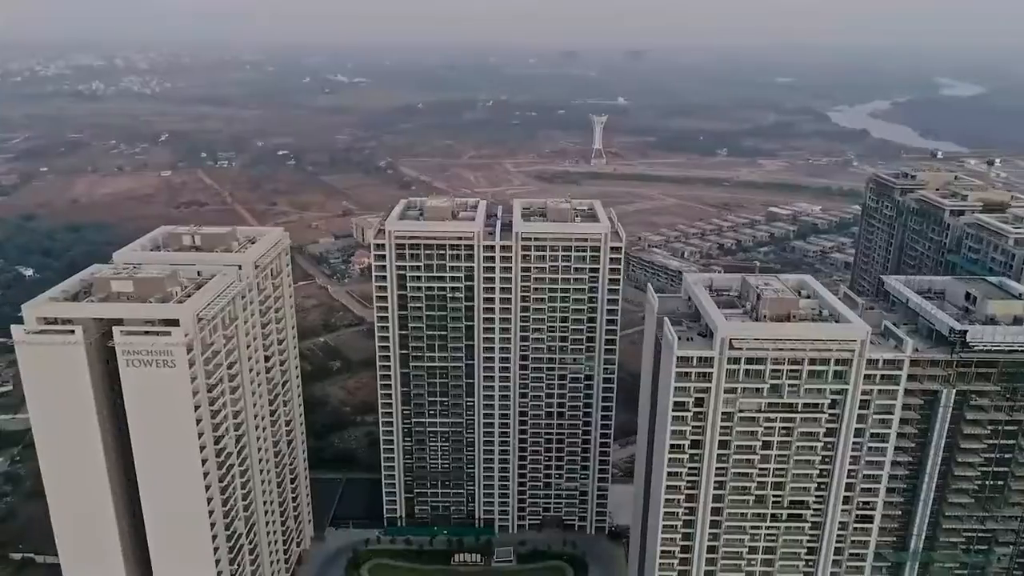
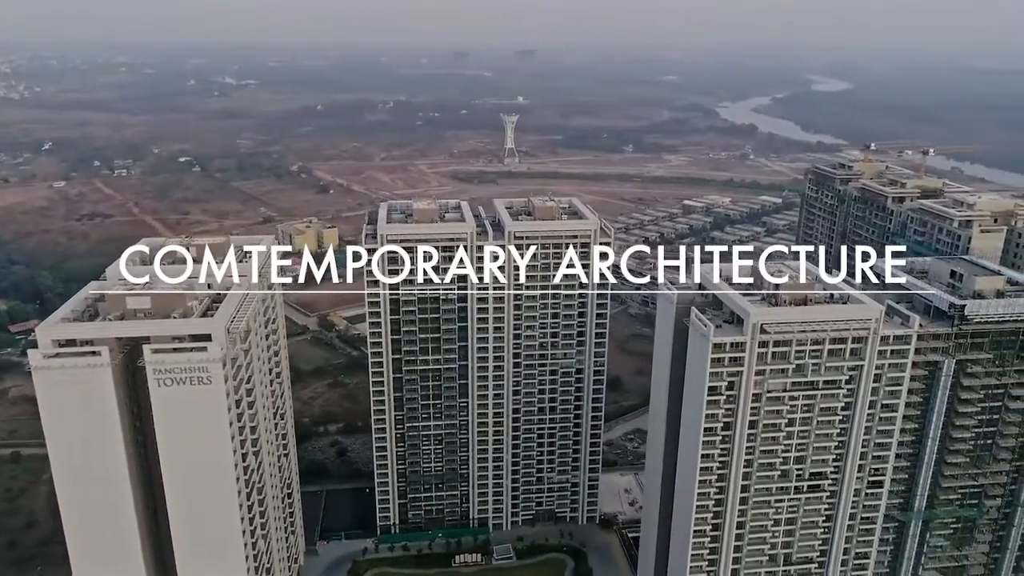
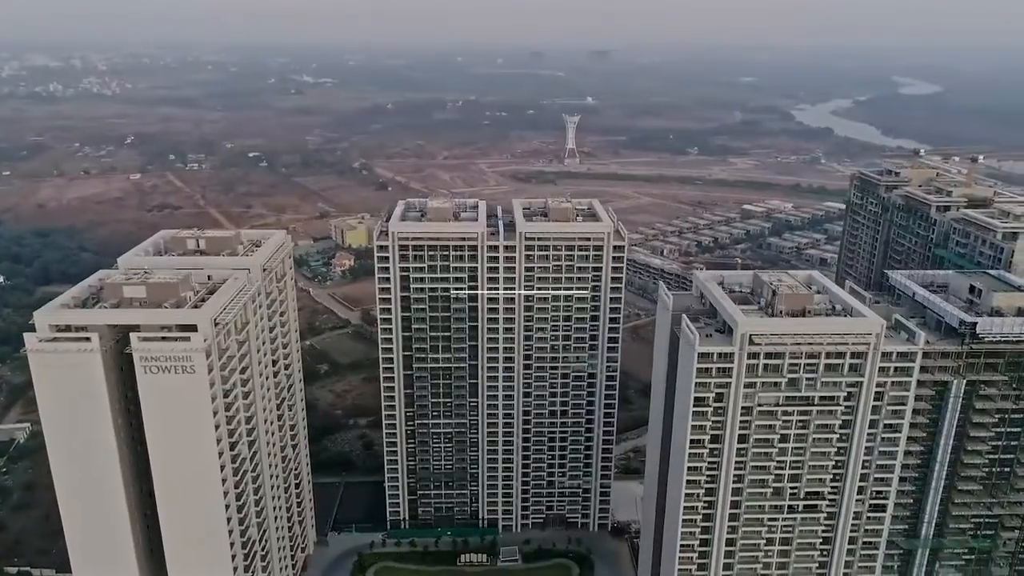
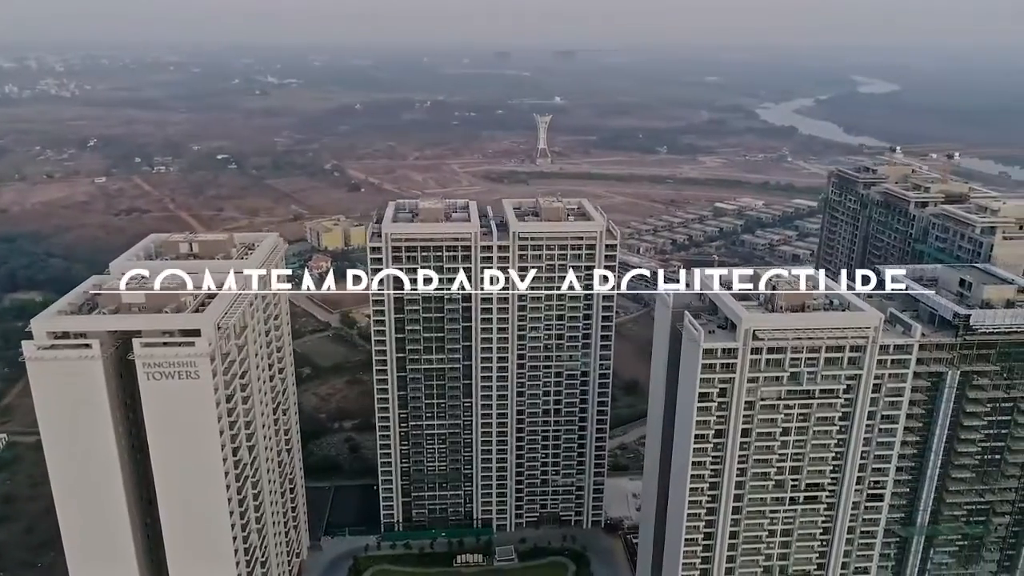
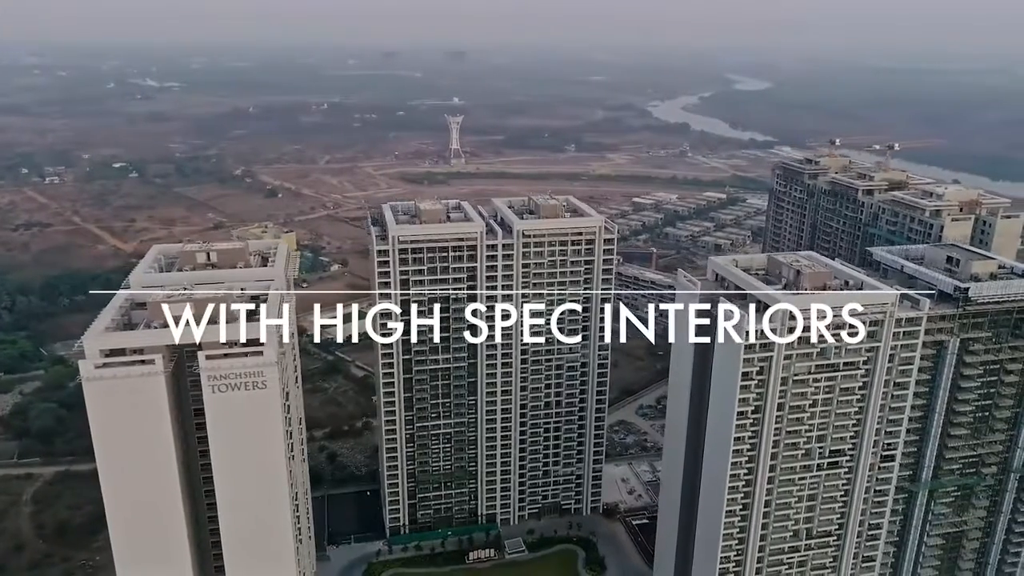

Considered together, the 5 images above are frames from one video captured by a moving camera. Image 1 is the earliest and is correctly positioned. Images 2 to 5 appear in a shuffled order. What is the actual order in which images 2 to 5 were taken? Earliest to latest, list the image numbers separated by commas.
3, 4, 2, 5
